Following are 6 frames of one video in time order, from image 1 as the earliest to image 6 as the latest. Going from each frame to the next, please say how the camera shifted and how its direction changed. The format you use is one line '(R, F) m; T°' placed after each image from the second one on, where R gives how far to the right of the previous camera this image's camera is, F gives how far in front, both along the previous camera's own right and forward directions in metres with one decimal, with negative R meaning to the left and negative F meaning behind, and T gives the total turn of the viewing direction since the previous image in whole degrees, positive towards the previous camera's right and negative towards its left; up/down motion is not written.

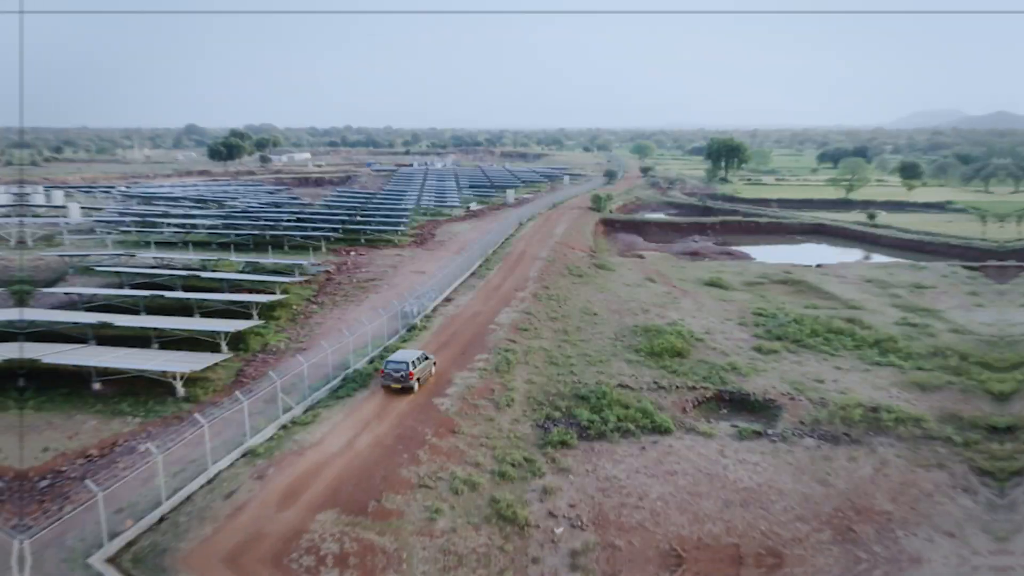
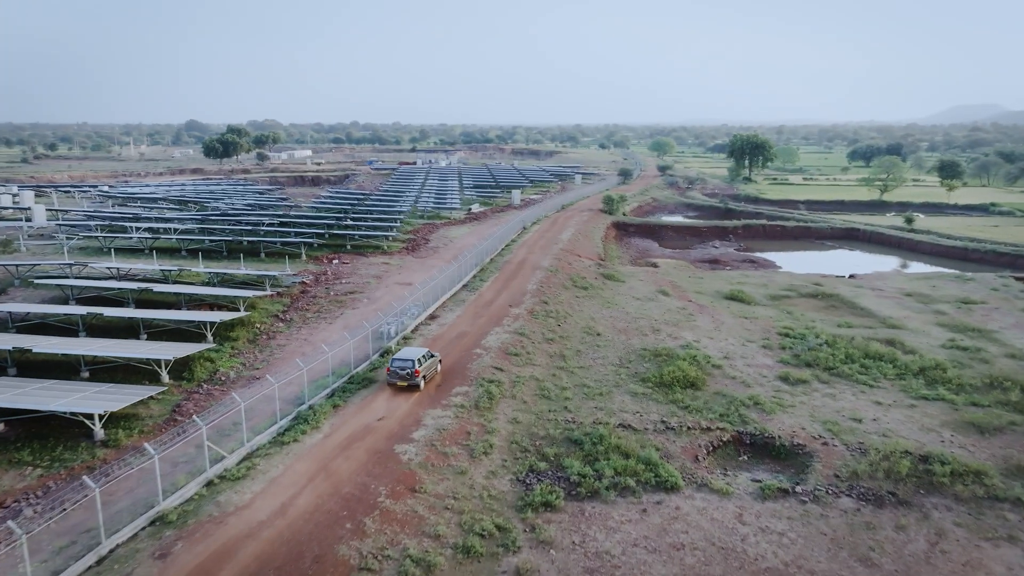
(+0.7, +3.7) m; 0°
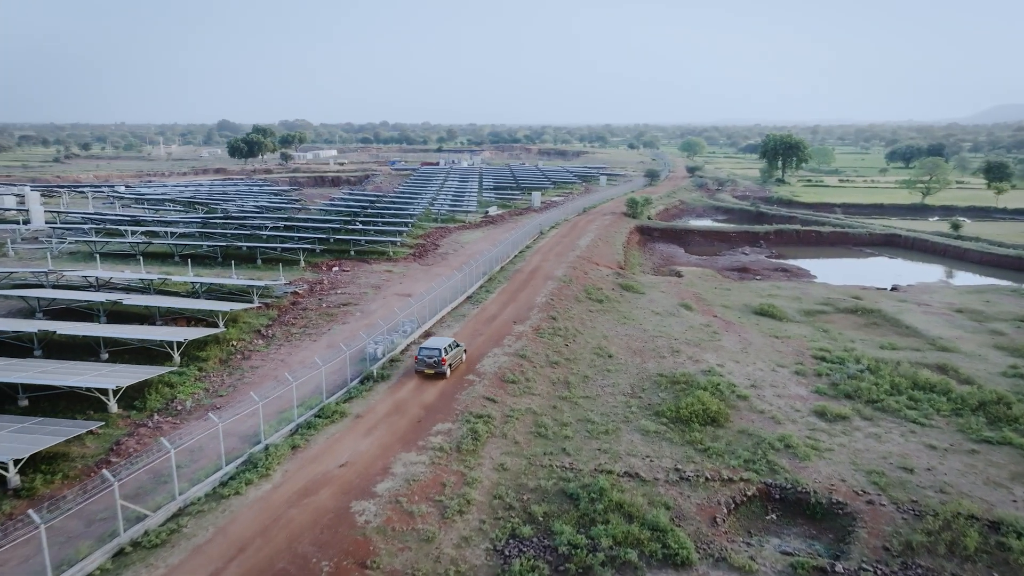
(+1.1, +3.3) m; -2°
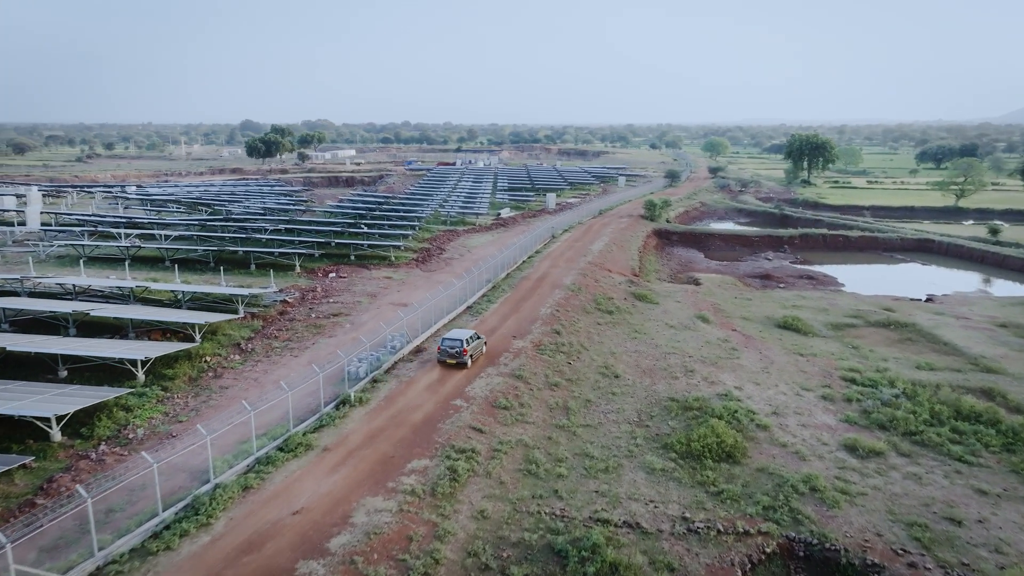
(+0.9, +2.6) m; -2°
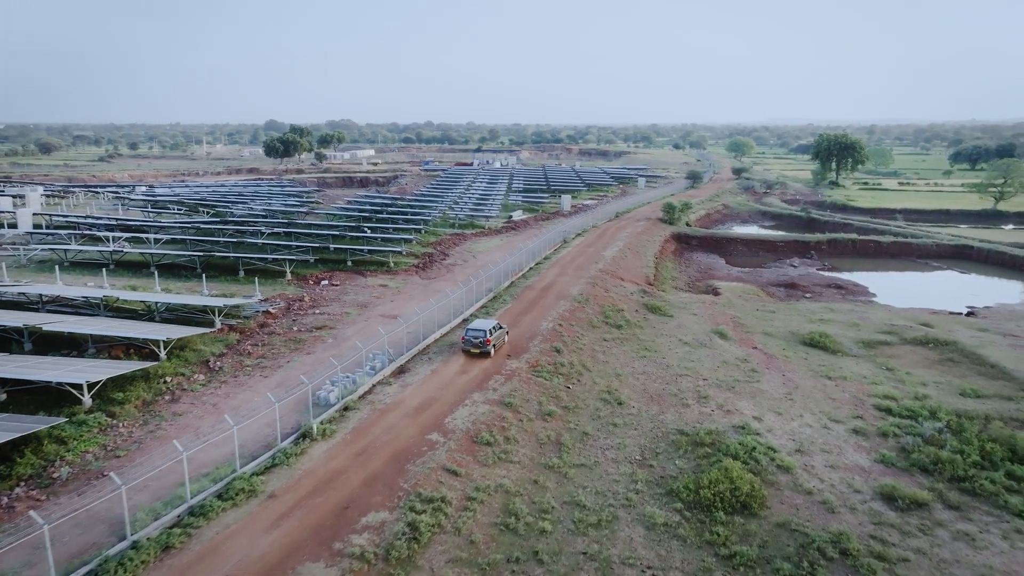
(+1.1, +2.9) m; -2°
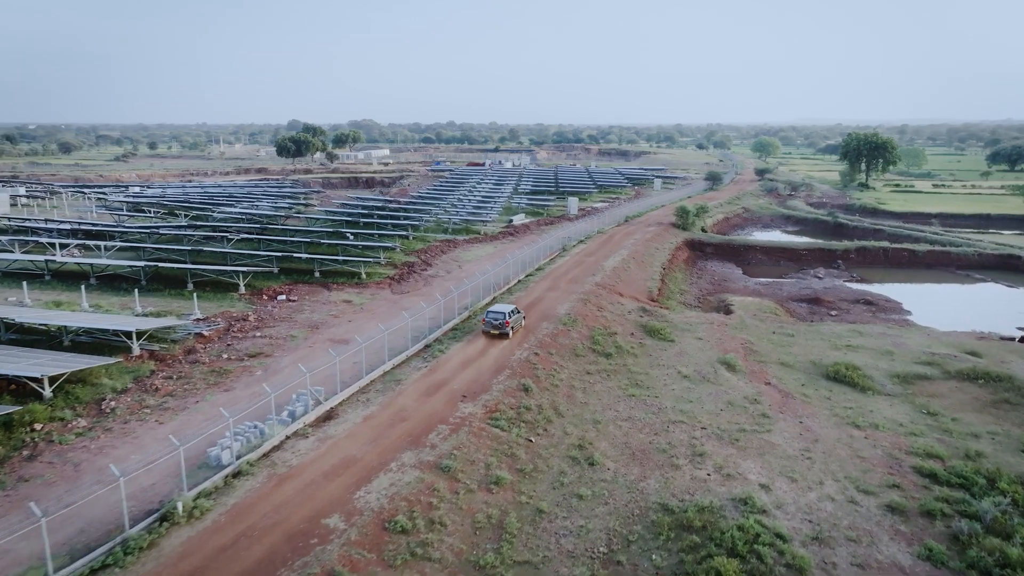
(+2.2, +4.9) m; -2°
